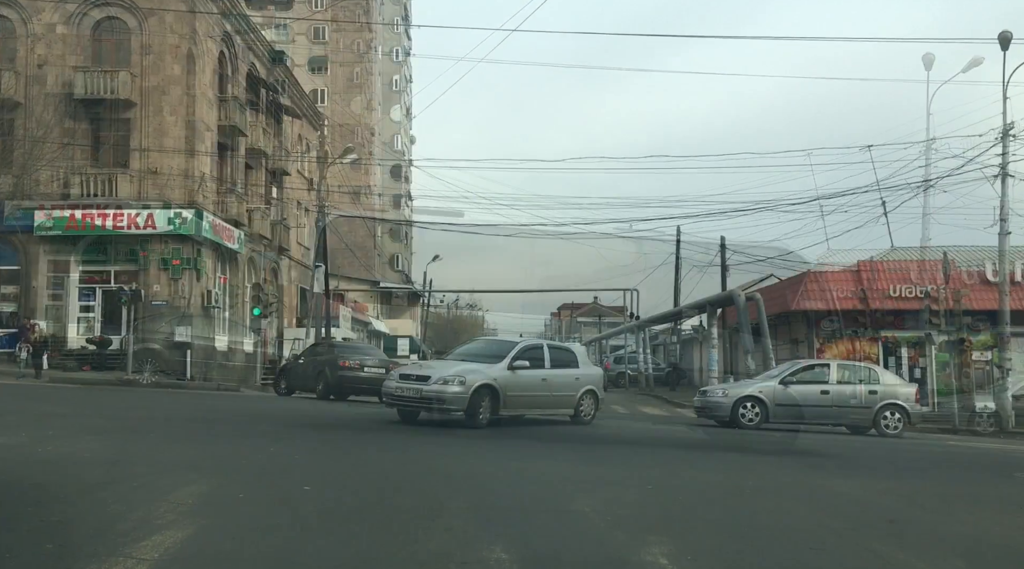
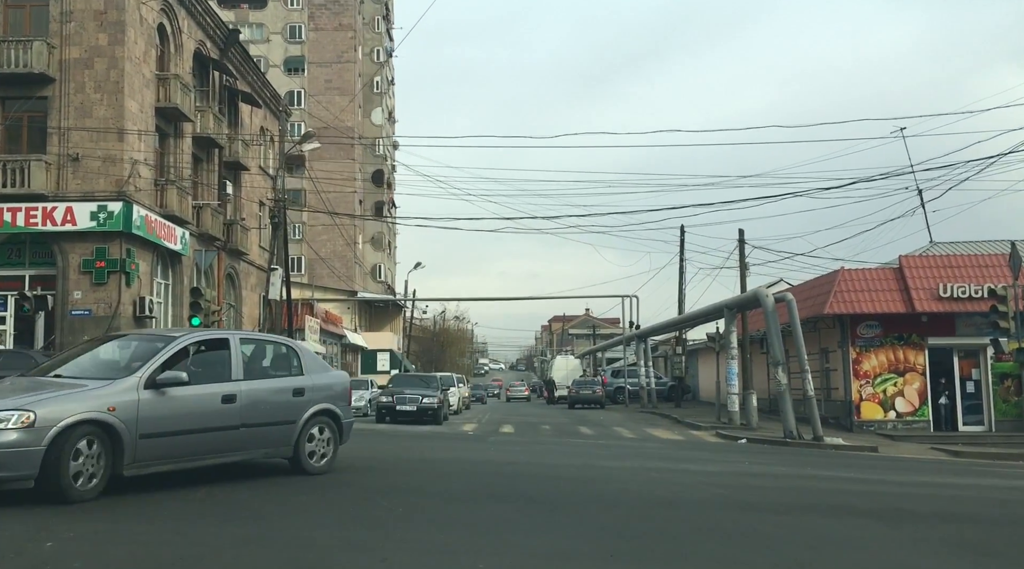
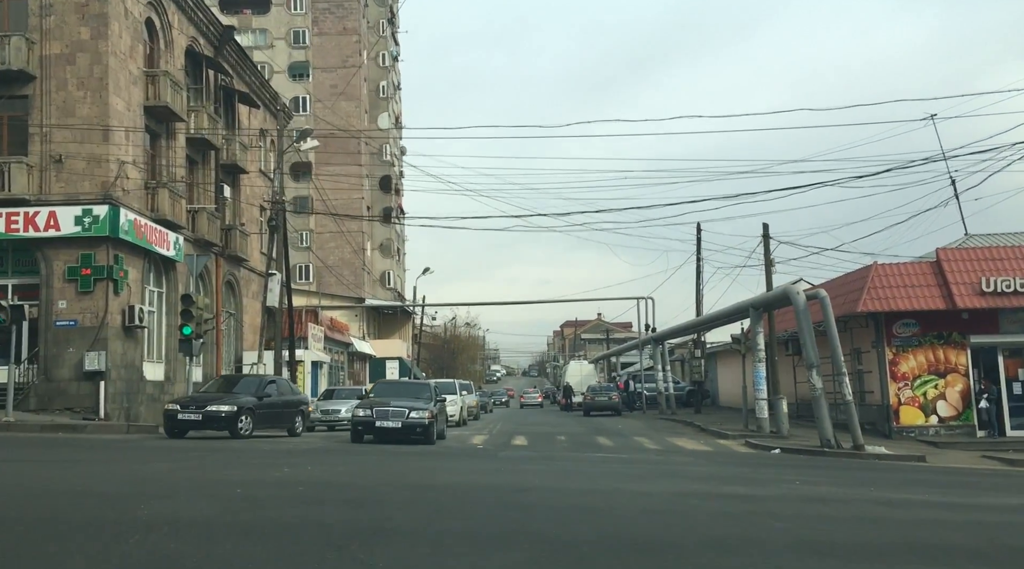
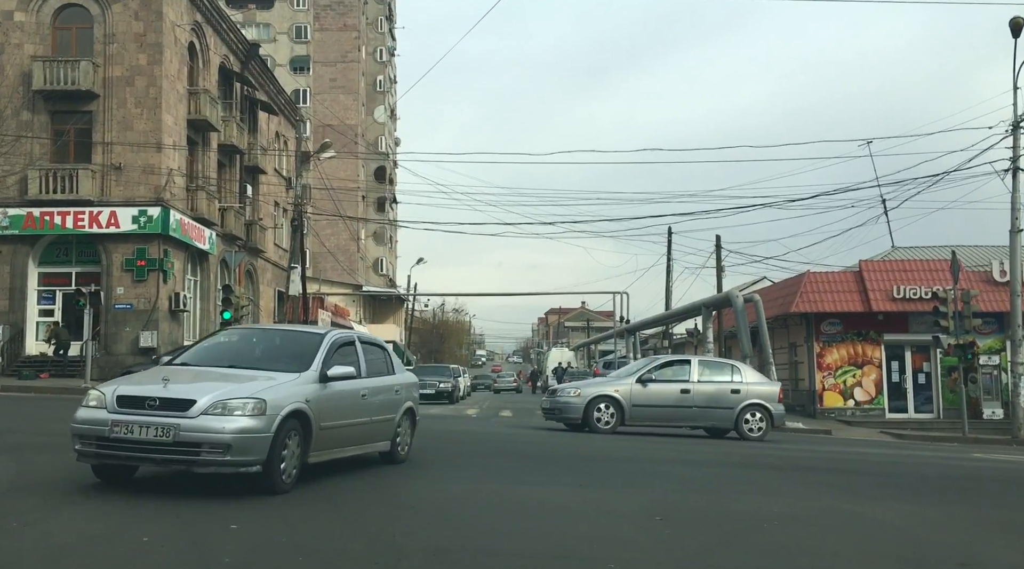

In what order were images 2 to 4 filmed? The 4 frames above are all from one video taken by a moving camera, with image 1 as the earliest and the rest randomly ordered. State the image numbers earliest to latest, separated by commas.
4, 2, 3
